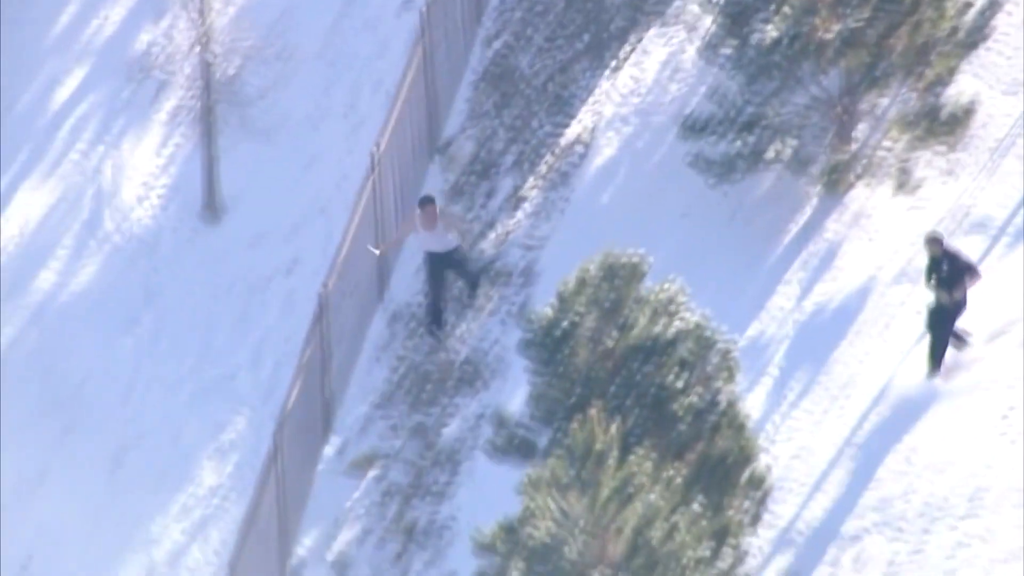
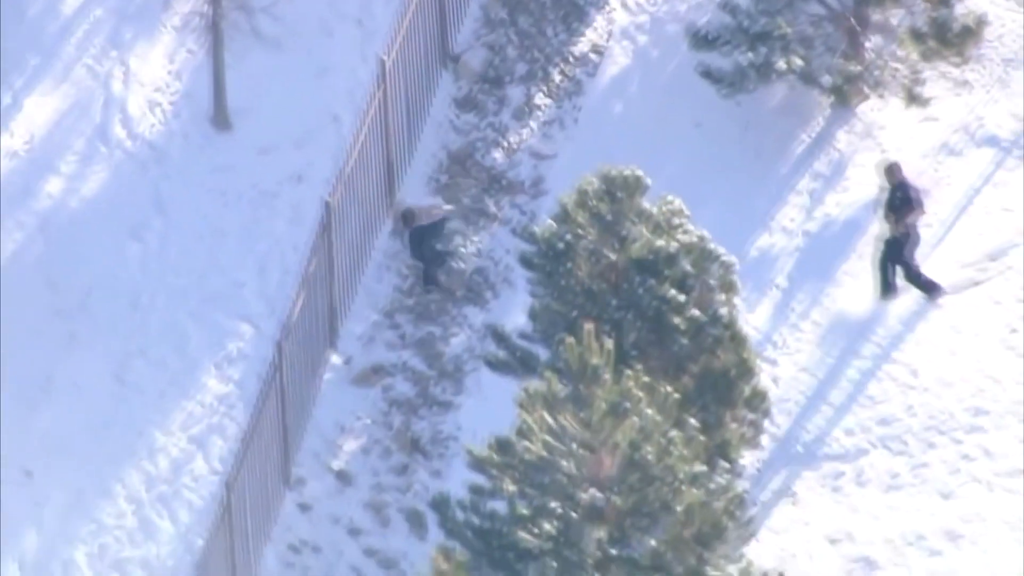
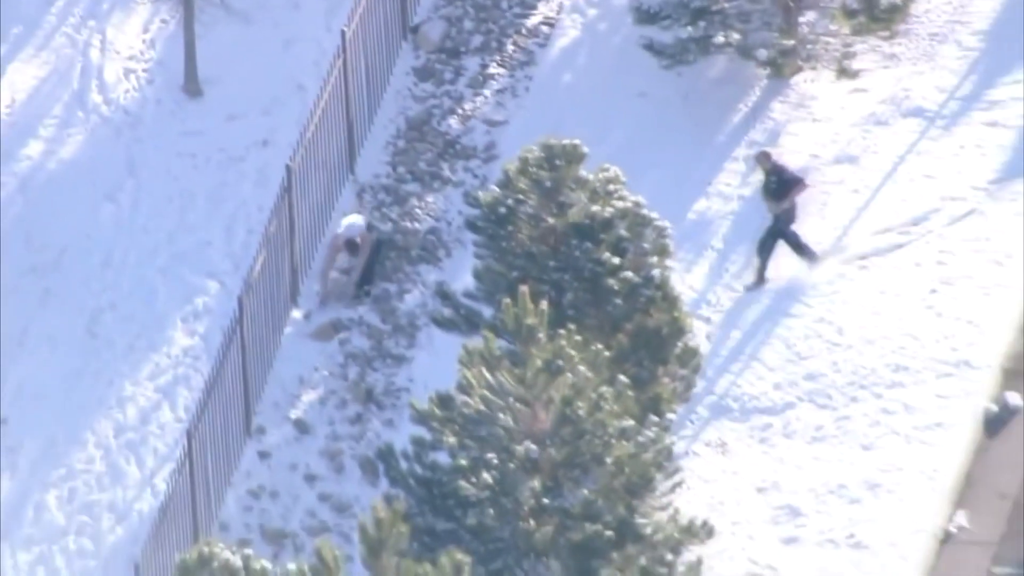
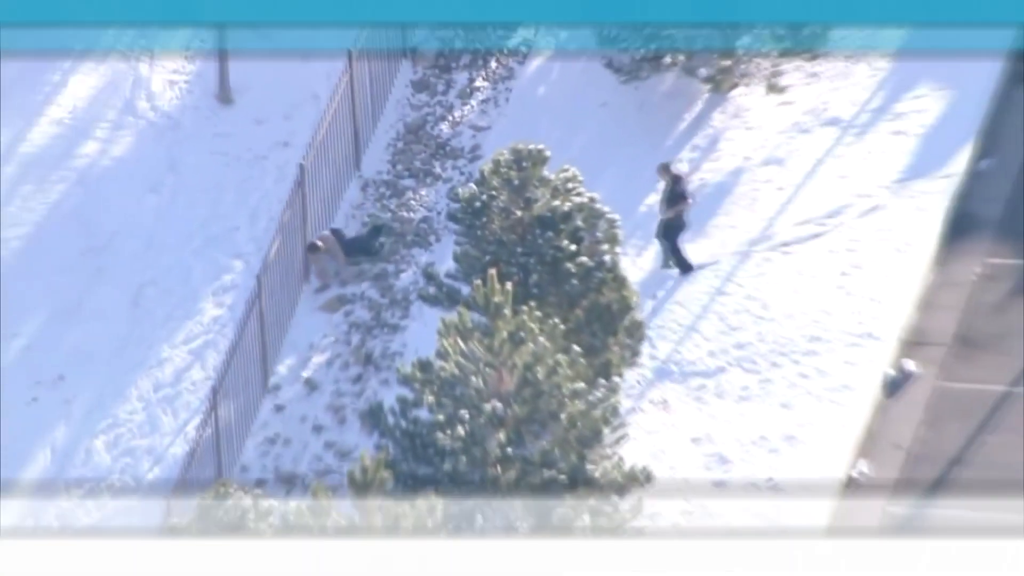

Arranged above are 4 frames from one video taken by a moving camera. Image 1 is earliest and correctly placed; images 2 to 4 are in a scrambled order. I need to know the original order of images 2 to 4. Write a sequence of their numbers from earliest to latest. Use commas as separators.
2, 3, 4
